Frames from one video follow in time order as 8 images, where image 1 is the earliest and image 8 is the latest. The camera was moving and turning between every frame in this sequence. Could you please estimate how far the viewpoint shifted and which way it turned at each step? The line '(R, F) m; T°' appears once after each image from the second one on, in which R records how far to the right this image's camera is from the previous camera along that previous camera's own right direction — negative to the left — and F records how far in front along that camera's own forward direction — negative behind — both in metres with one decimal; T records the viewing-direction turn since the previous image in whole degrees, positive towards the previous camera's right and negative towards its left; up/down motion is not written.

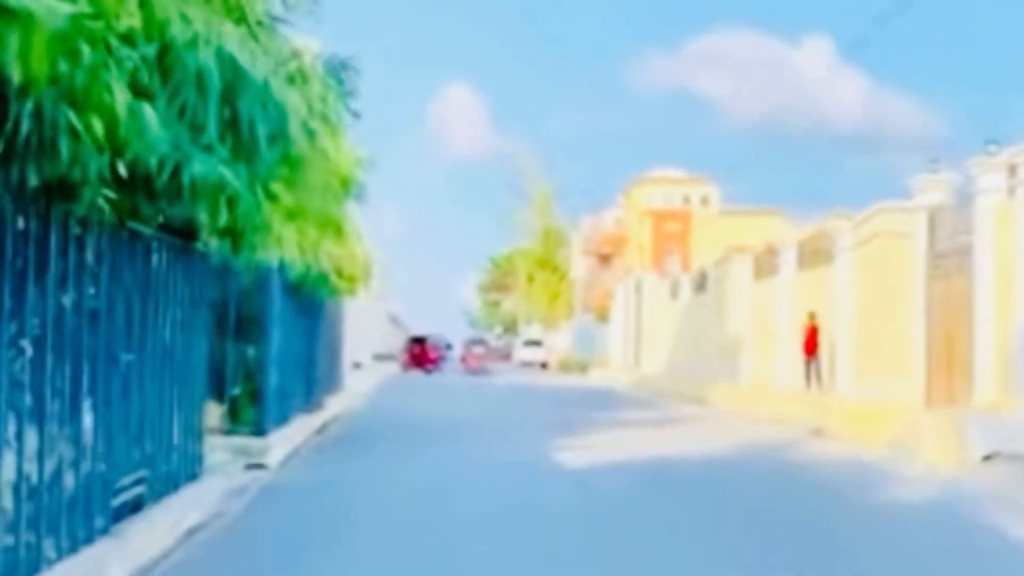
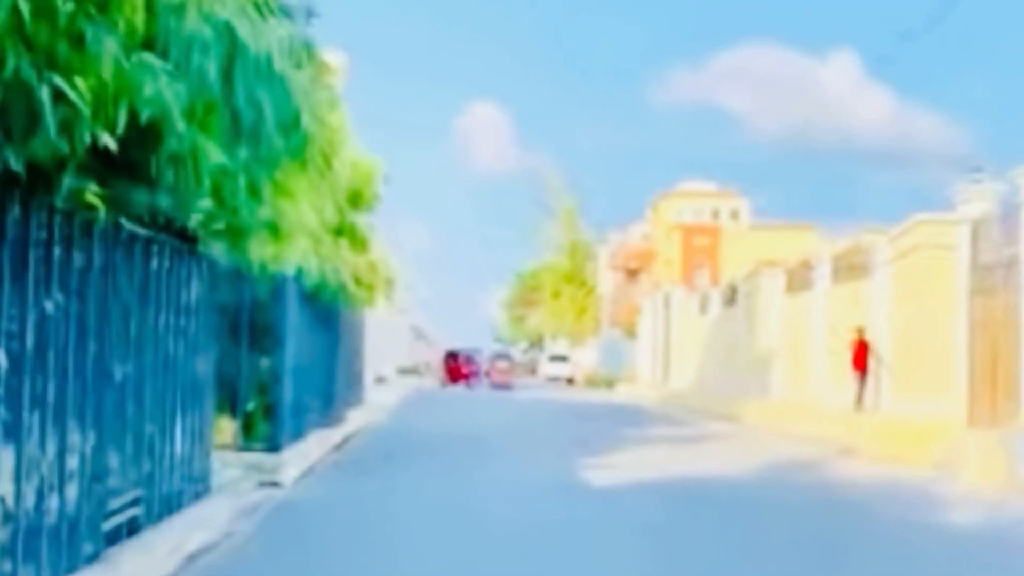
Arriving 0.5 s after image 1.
(0.0, +0.8) m; -1°
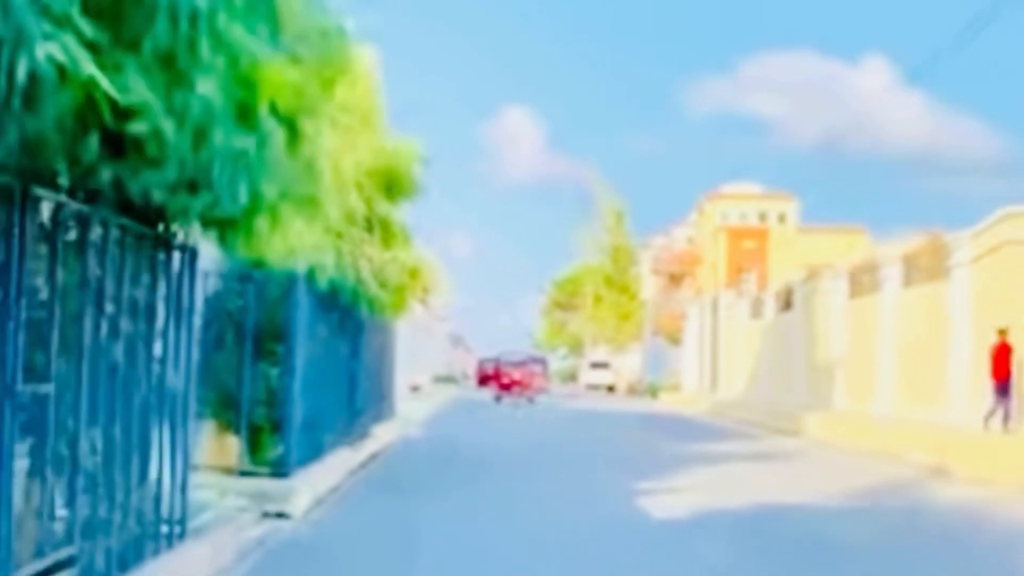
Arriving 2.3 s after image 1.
(-0.1, +2.8) m; -2°
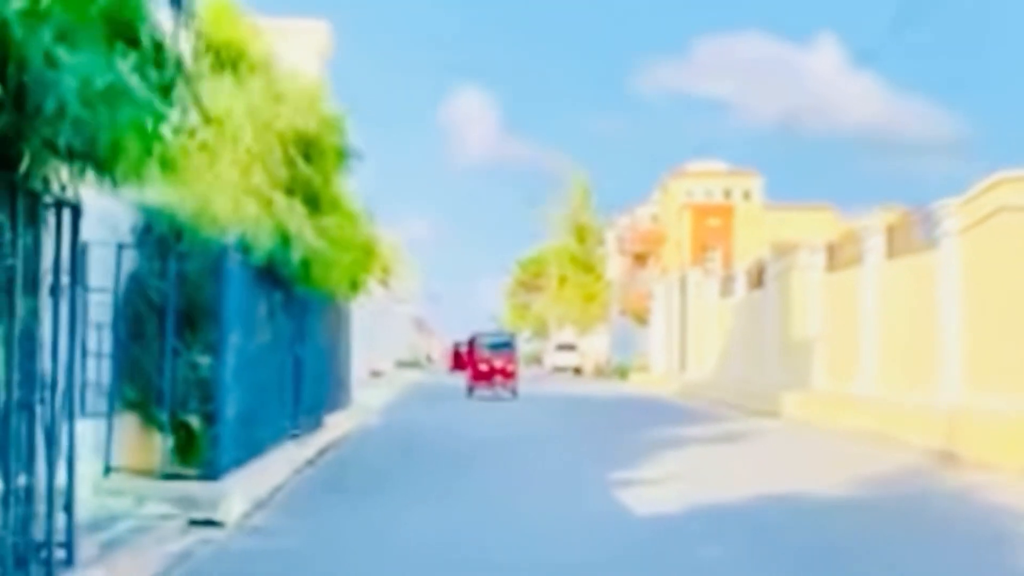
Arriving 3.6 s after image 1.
(0.0, +2.1) m; +2°
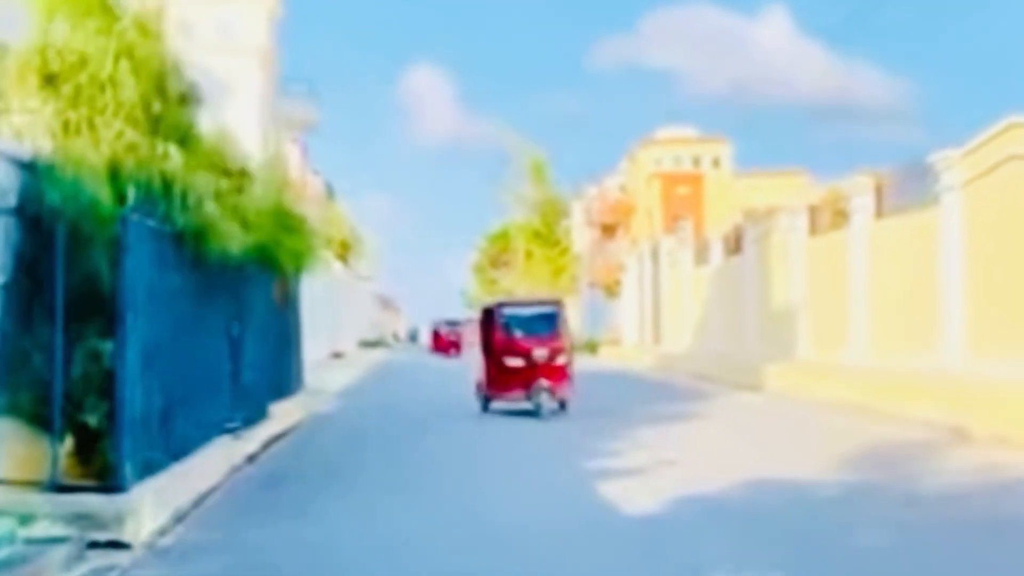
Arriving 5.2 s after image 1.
(+0.1, +2.4) m; +2°
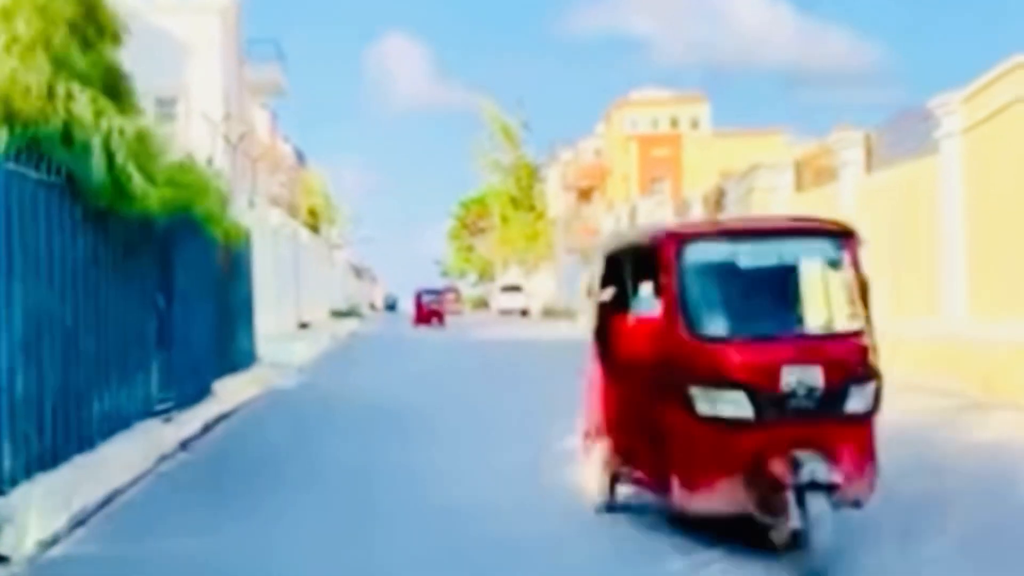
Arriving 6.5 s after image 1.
(+0.2, +1.9) m; +1°
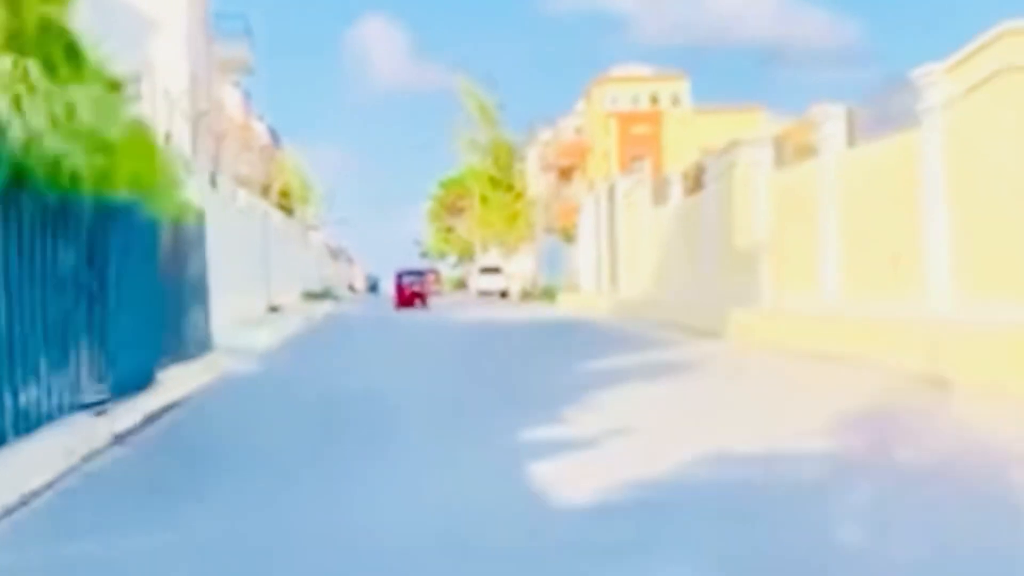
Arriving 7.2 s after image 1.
(+0.3, +1.2) m; +1°
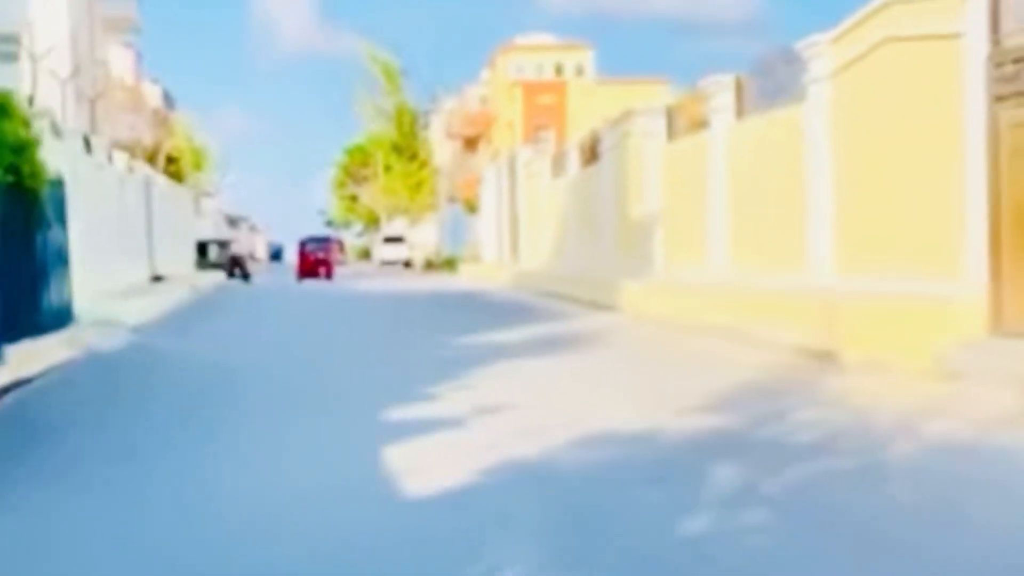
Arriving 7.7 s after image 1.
(+0.6, +0.9) m; +4°
